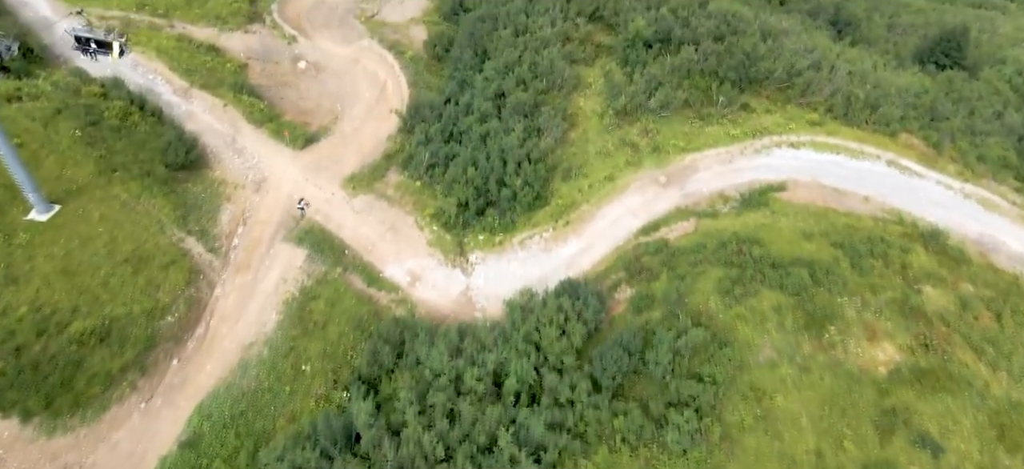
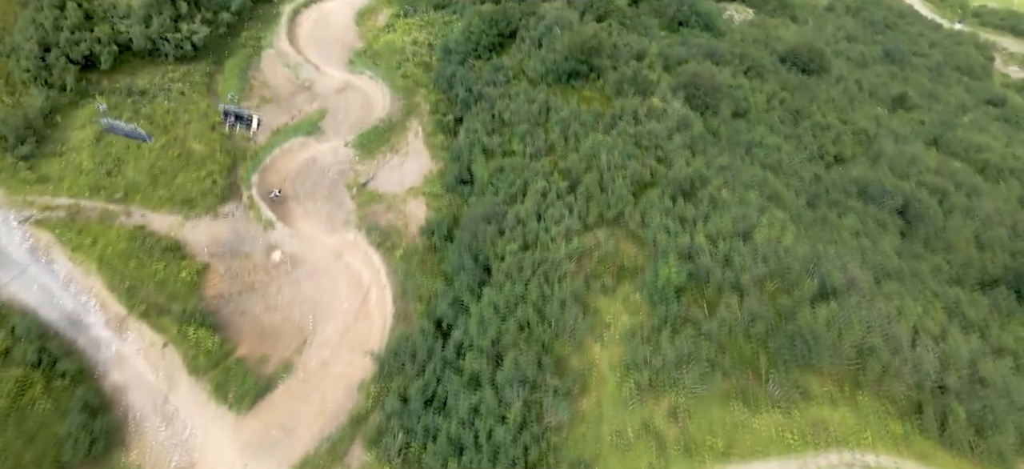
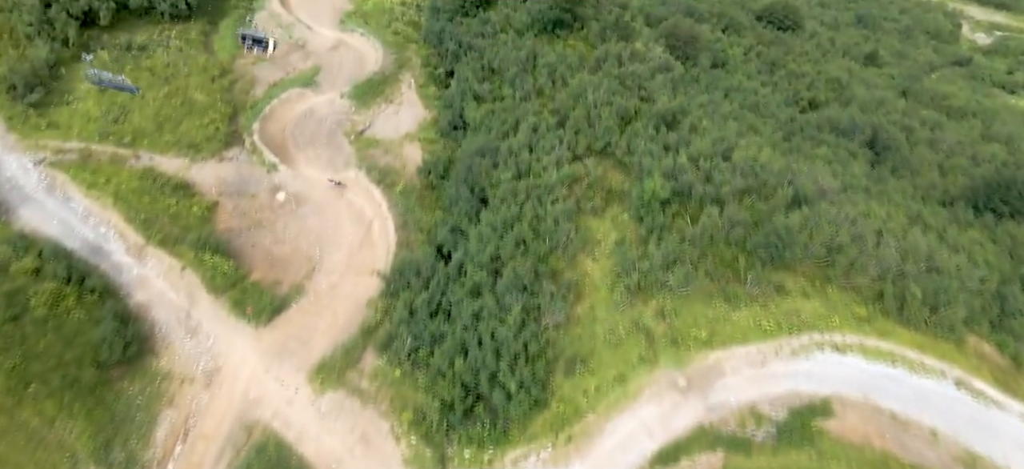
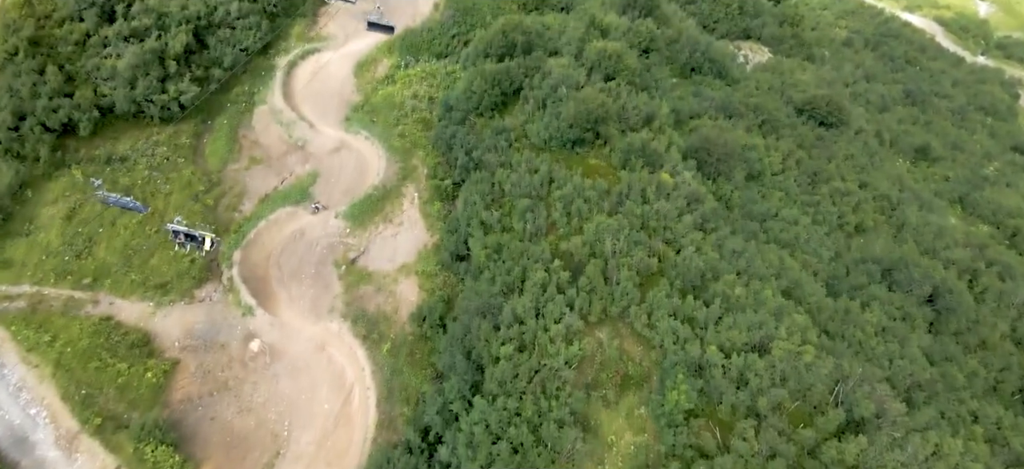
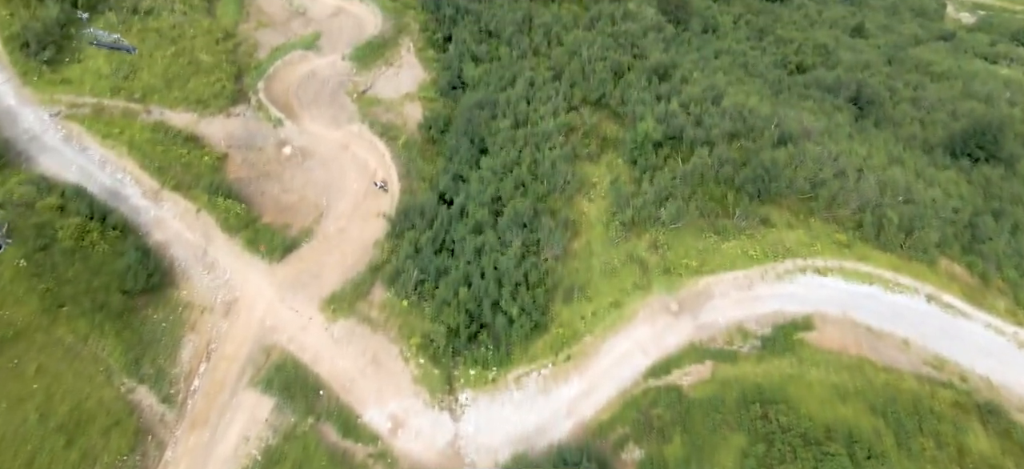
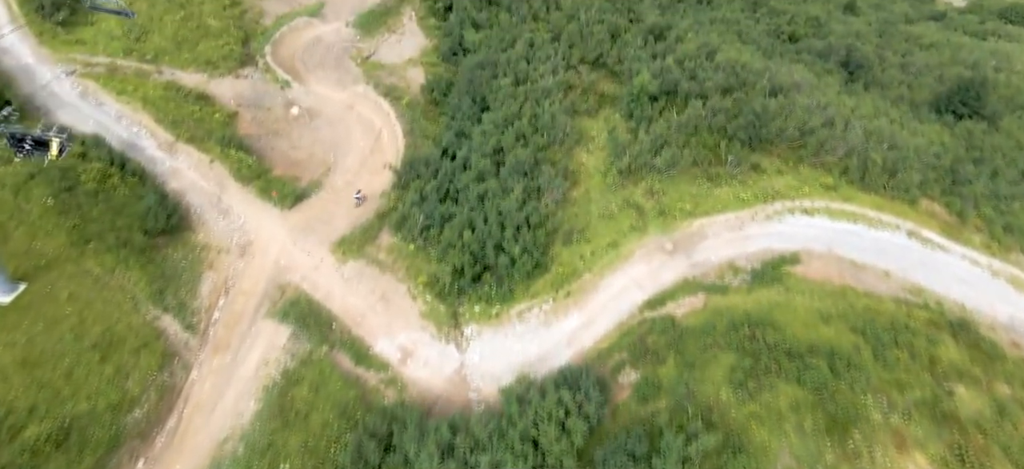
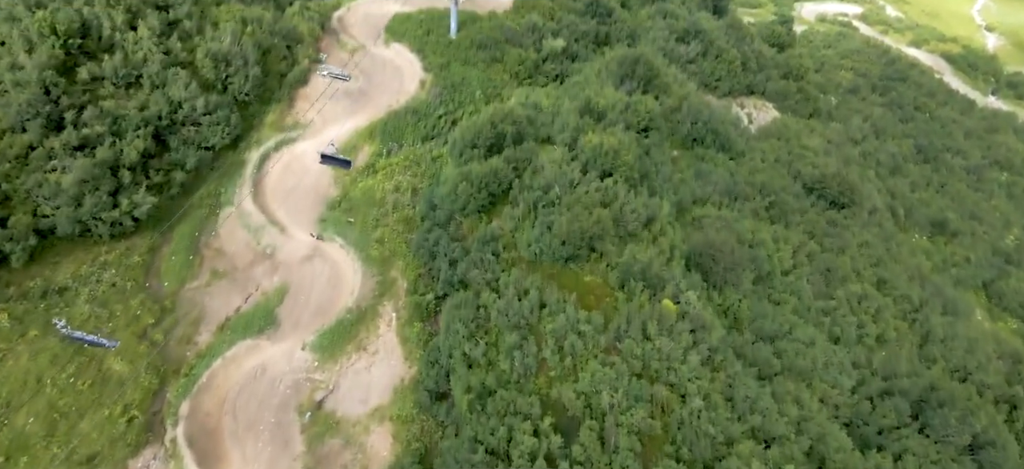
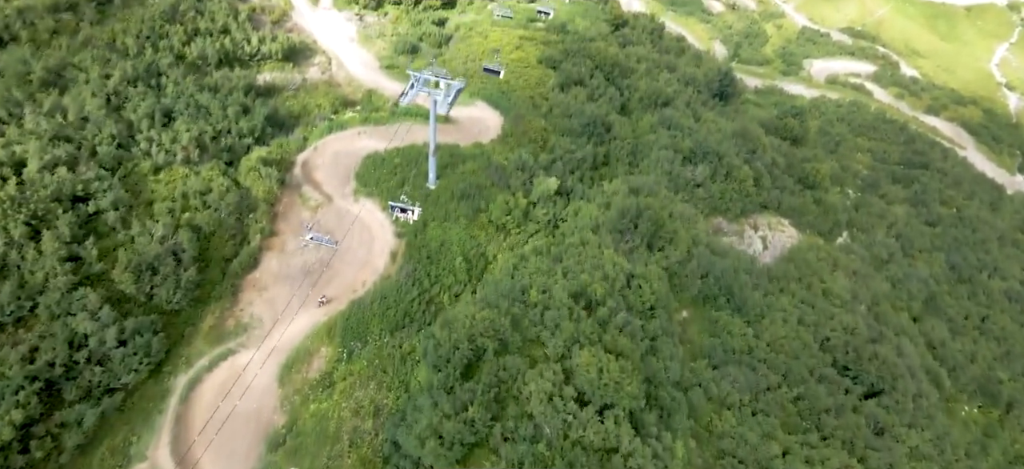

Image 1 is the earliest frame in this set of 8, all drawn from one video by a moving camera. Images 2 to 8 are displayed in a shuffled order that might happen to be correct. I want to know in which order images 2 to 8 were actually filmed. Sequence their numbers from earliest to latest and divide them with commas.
6, 5, 3, 2, 4, 7, 8
